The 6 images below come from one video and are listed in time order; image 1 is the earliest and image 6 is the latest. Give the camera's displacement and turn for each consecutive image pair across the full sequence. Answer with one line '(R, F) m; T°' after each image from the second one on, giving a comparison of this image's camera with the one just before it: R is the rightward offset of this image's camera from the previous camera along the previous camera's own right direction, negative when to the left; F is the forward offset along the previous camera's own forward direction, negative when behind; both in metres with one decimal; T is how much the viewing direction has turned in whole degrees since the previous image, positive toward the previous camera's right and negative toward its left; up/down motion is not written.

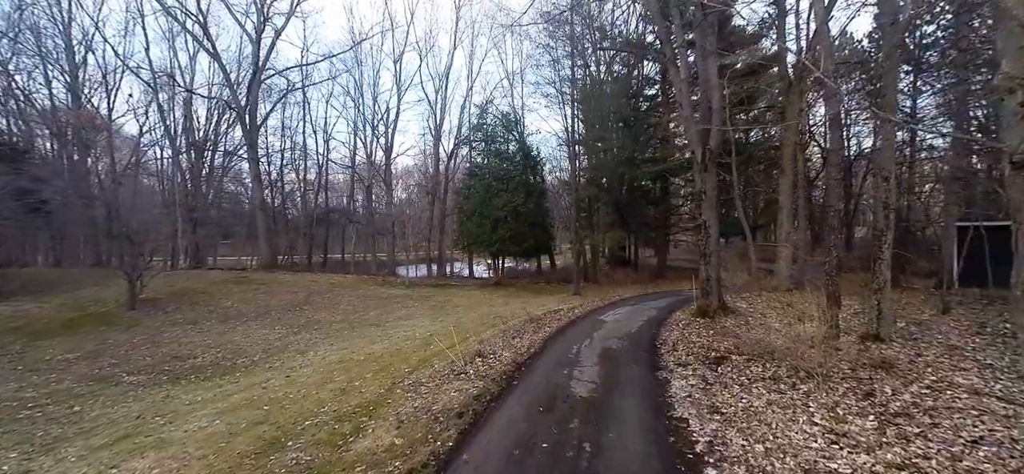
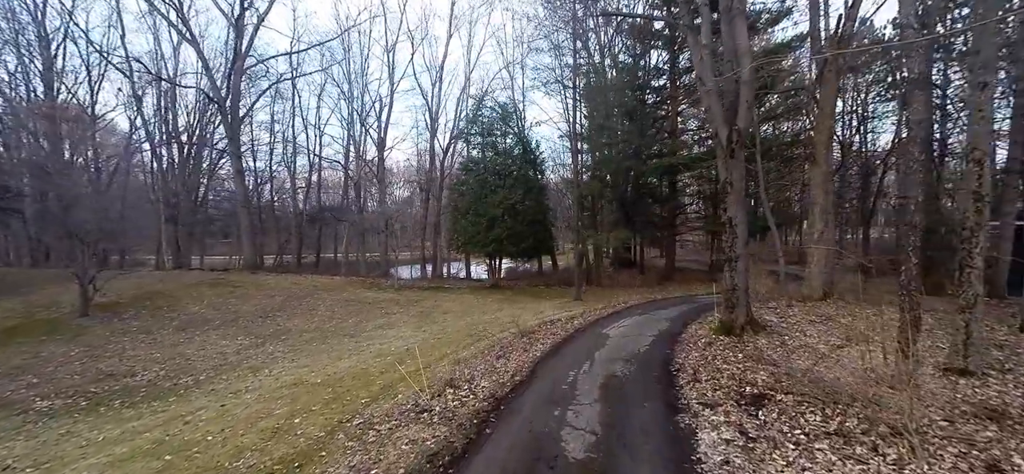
(+0.4, +1.6) m; -1°
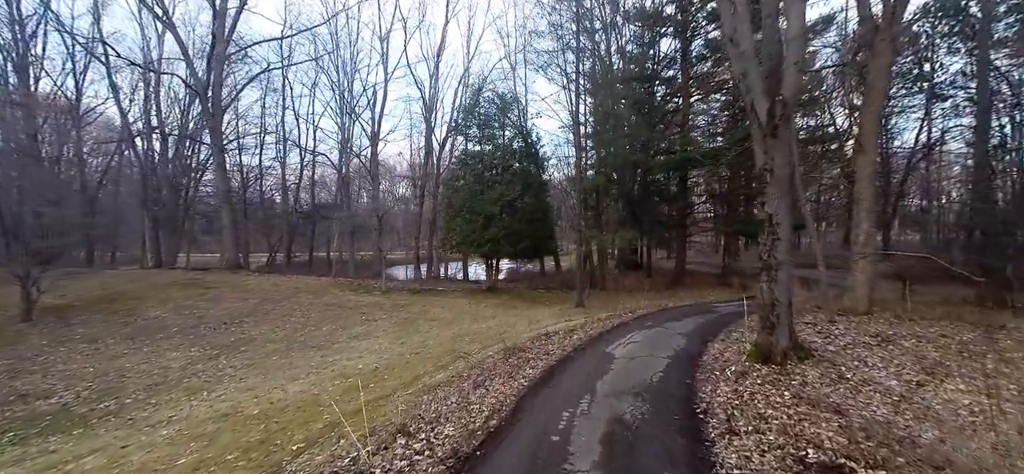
(+0.3, +1.6) m; -1°
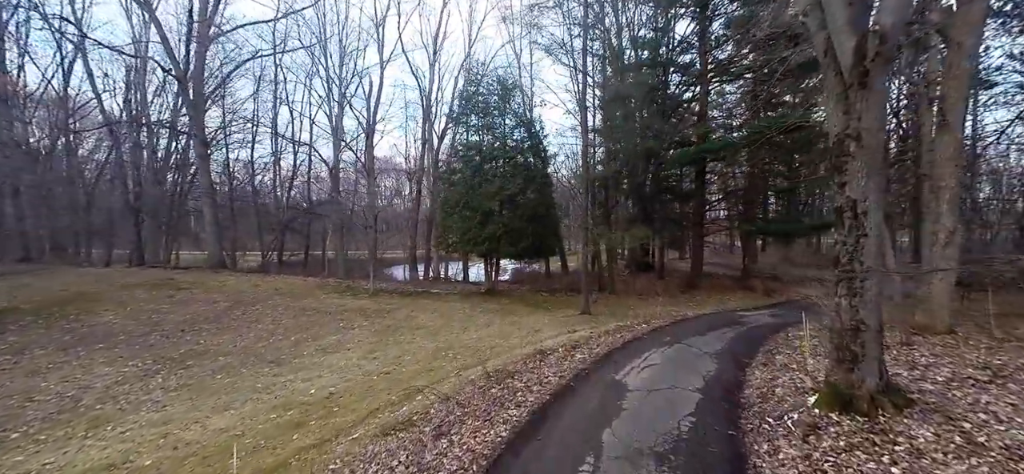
(+0.4, +1.7) m; -1°
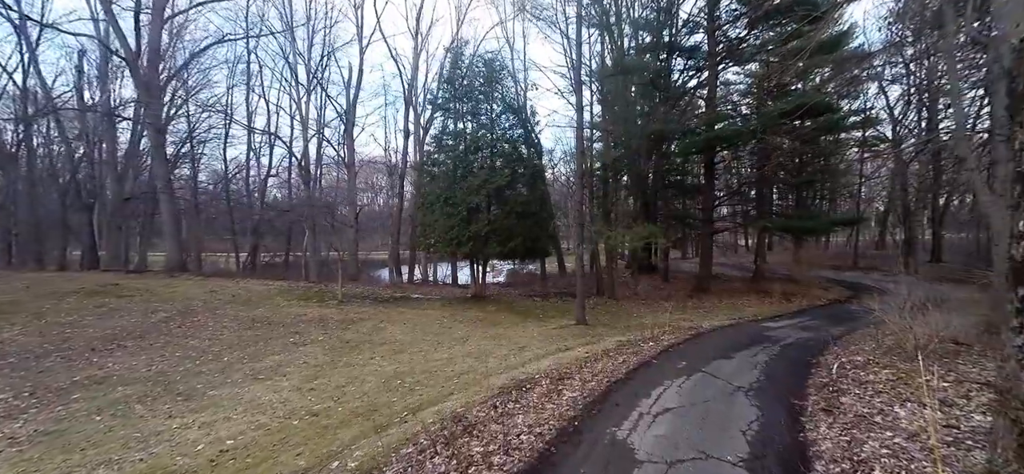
(+0.5, +2.0) m; 0°
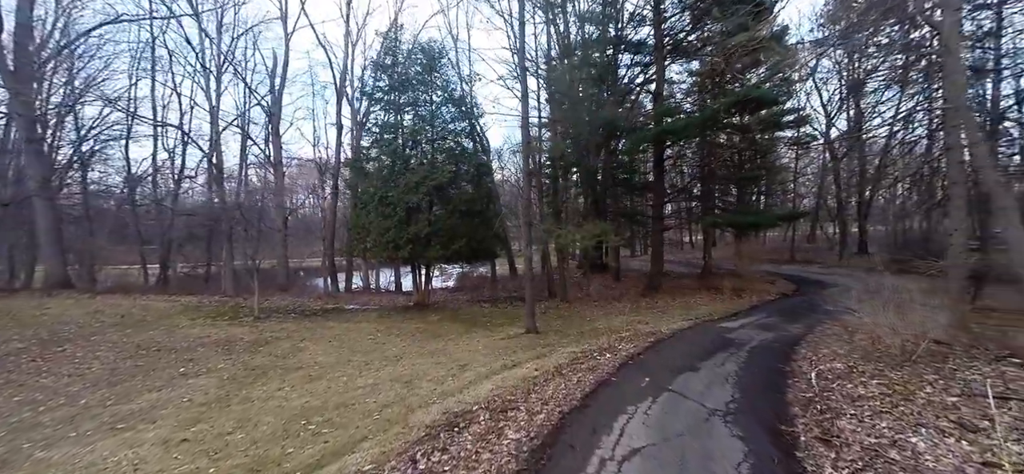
(+0.3, +1.2) m; +6°
